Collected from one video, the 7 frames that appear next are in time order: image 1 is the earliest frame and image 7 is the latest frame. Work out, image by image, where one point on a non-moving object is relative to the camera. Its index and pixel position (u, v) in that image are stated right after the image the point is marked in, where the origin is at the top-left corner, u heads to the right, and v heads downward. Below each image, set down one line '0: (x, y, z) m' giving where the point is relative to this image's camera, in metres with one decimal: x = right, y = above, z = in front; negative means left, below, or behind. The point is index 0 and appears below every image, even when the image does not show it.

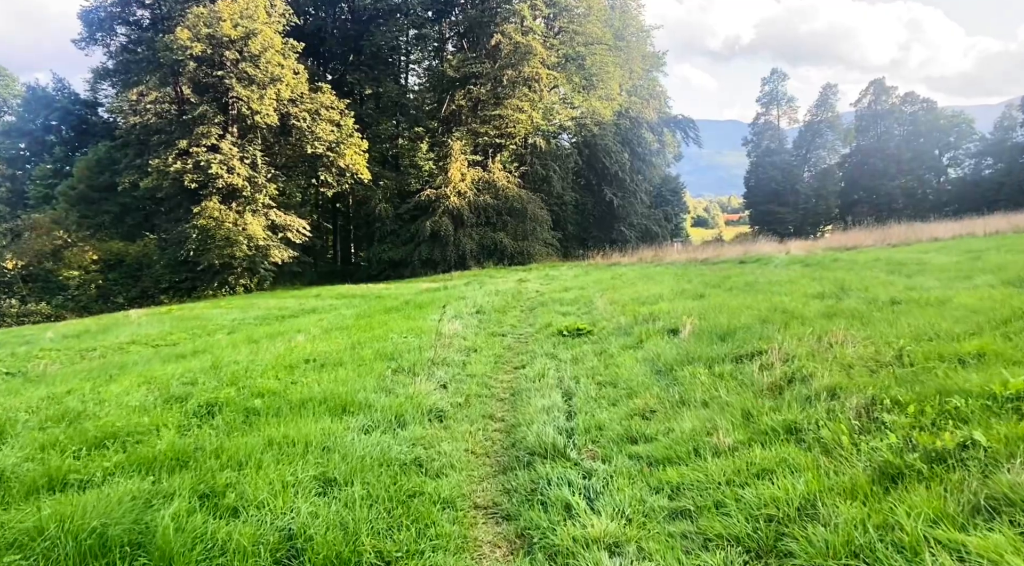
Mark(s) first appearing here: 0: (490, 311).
0: (-0.3, -0.5, +11.0) m
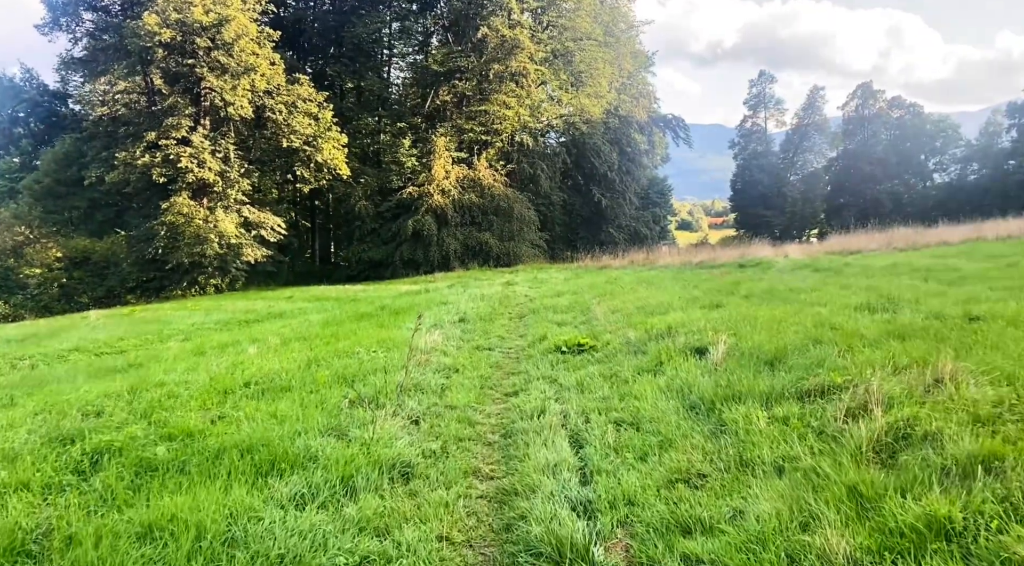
0: (-0.5, -0.5, +9.7) m
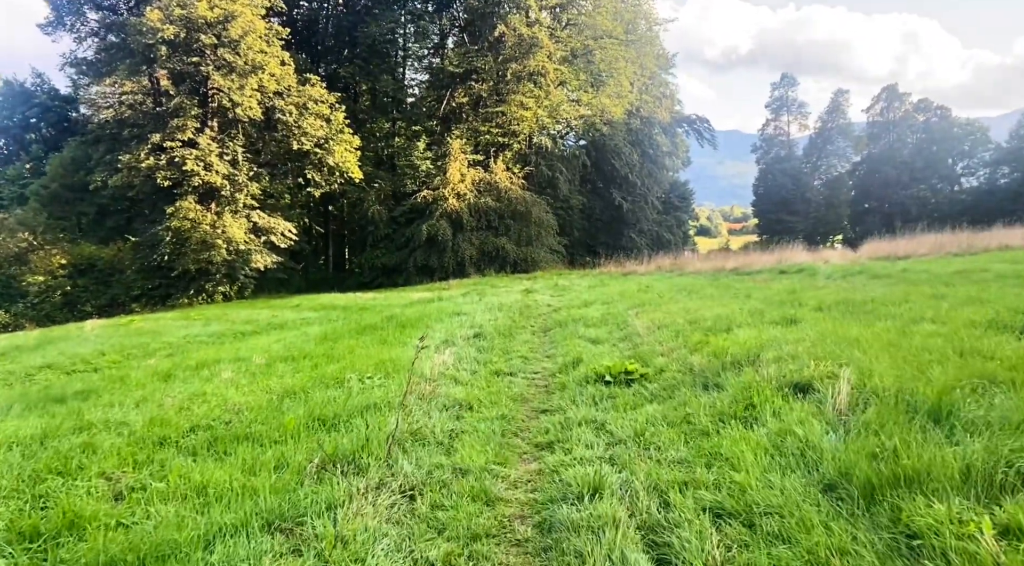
0: (-0.2, -0.6, +8.3) m
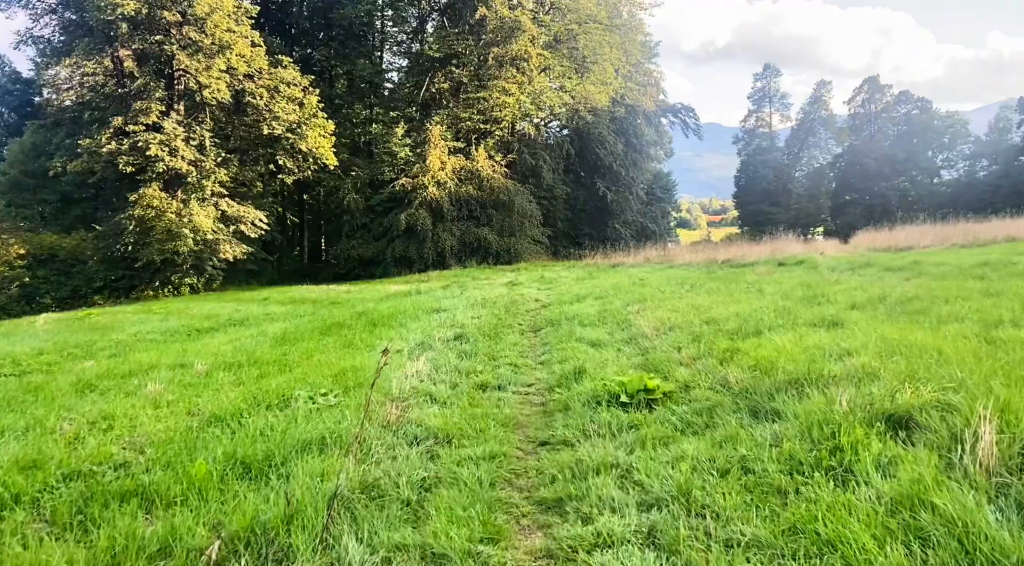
0: (-0.4, -0.6, +7.1) m
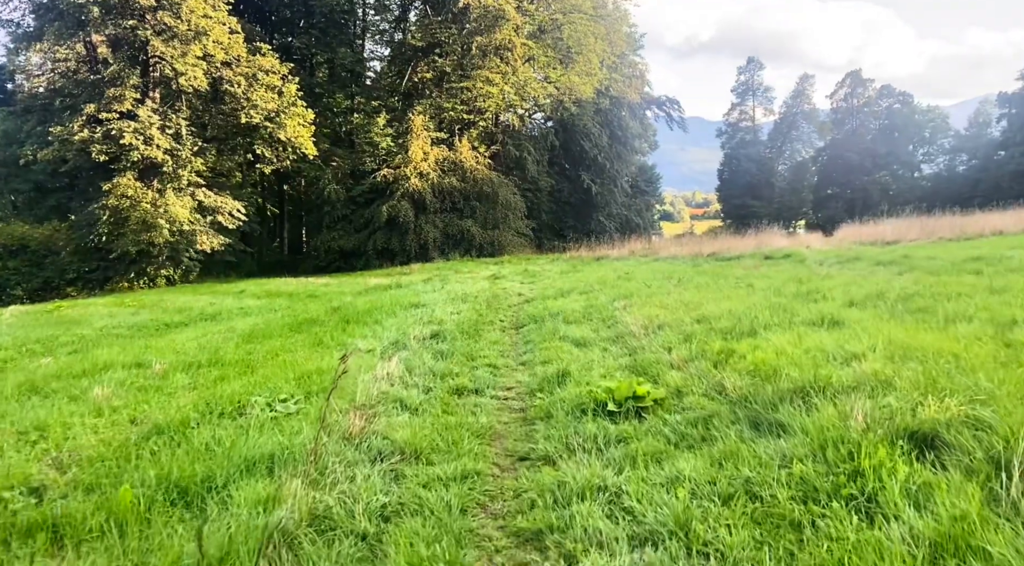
0: (-0.6, -0.5, +6.7) m
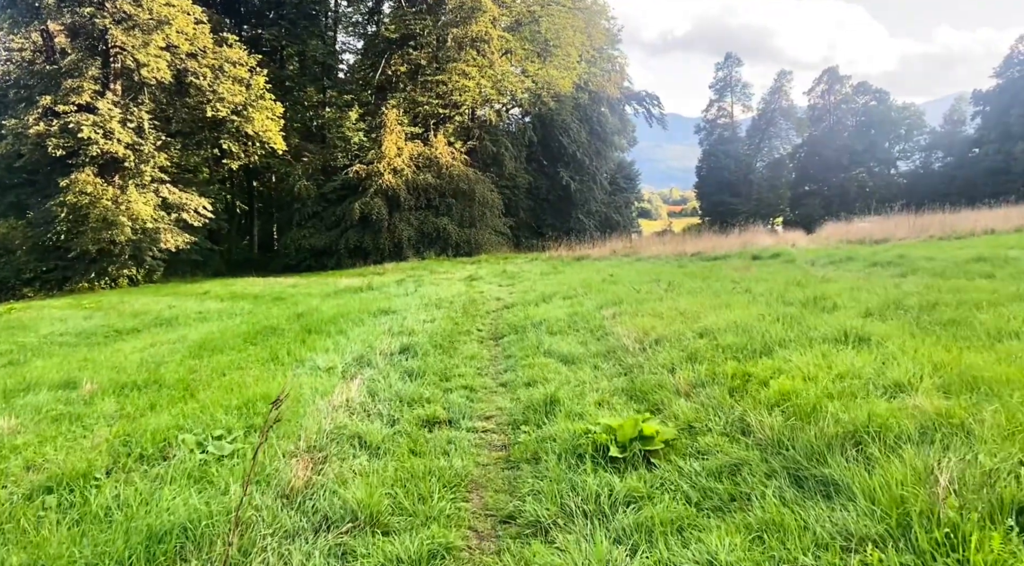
0: (-0.7, -0.6, +6.0) m
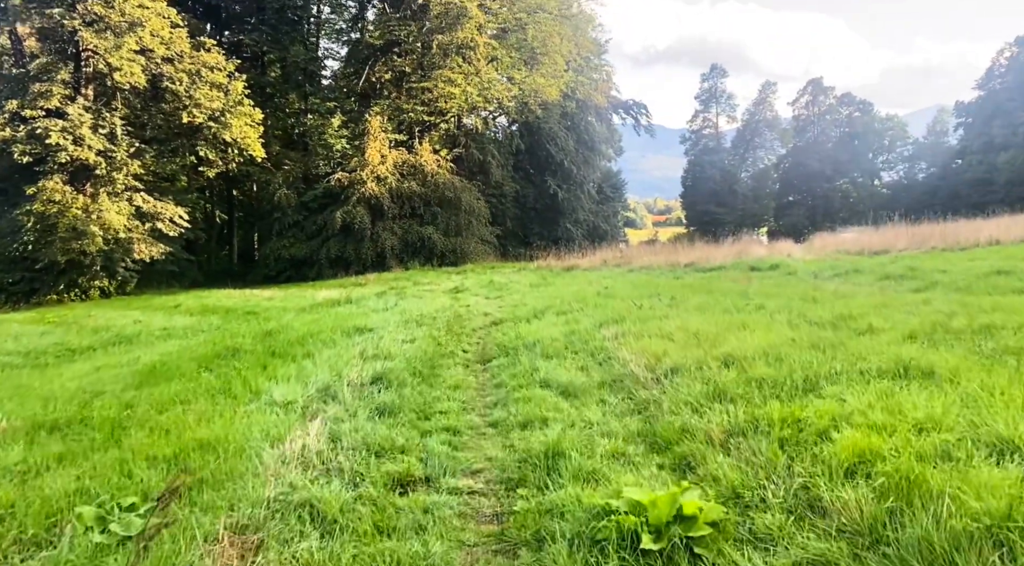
0: (-0.8, -0.7, +5.2) m
